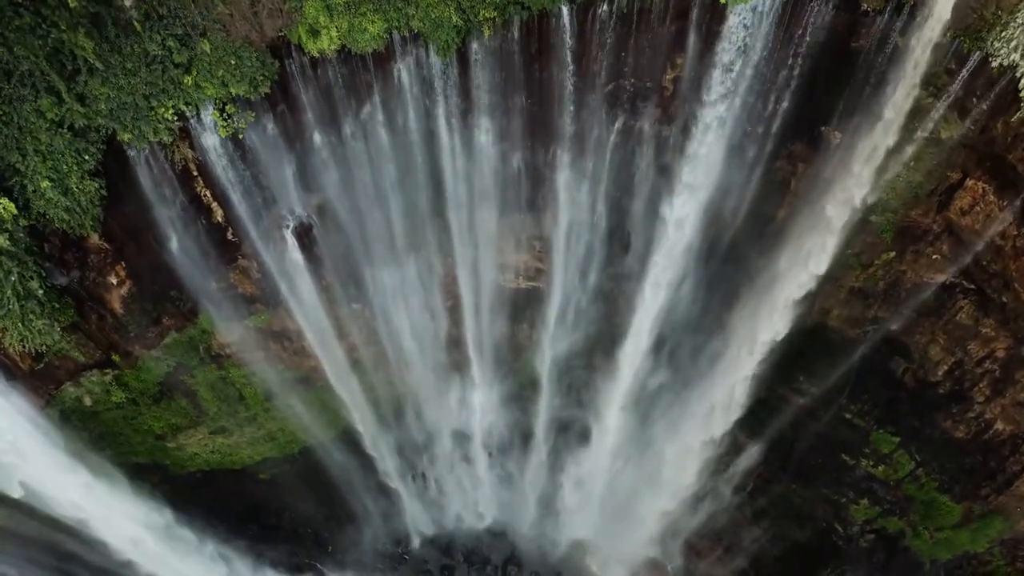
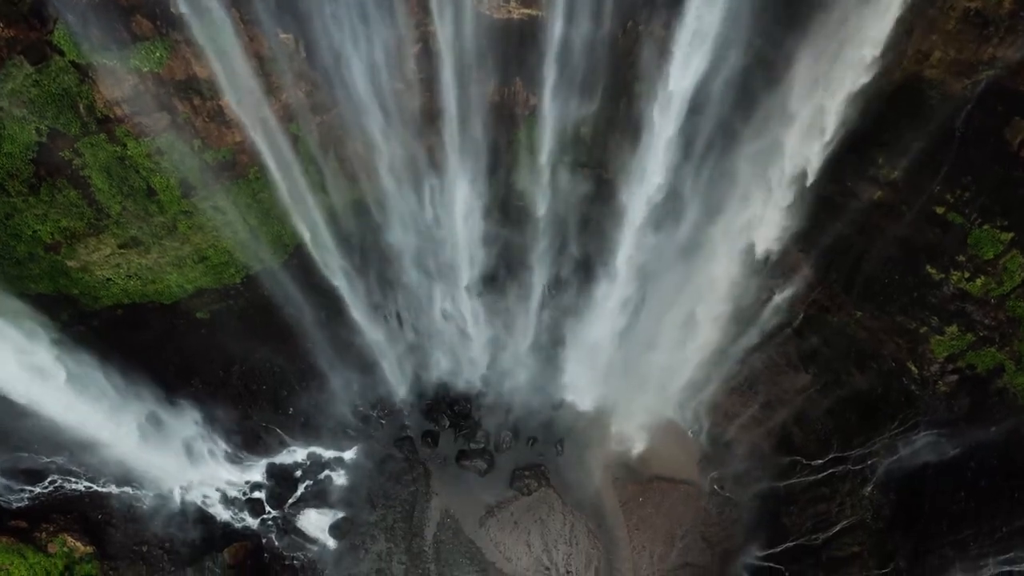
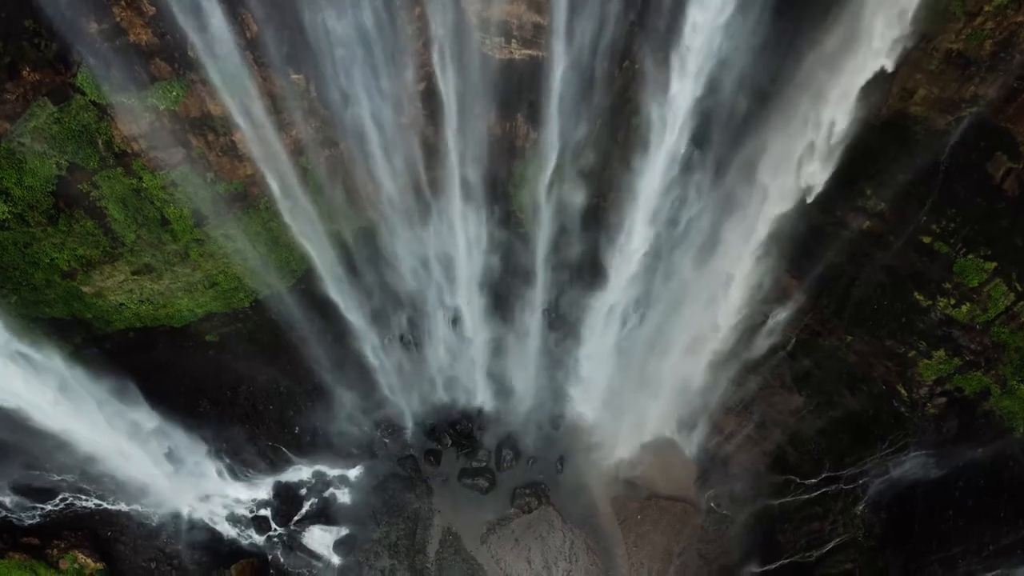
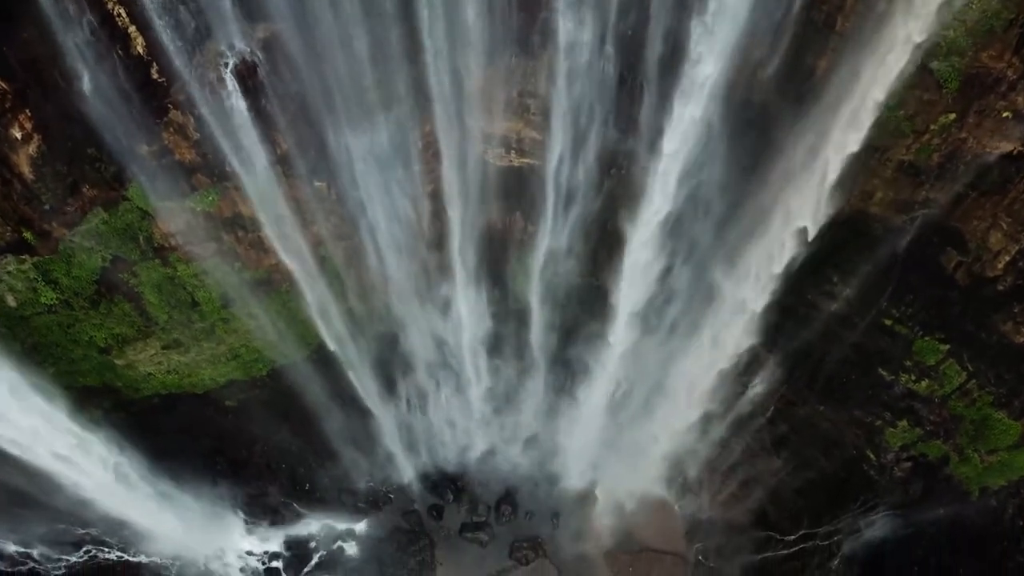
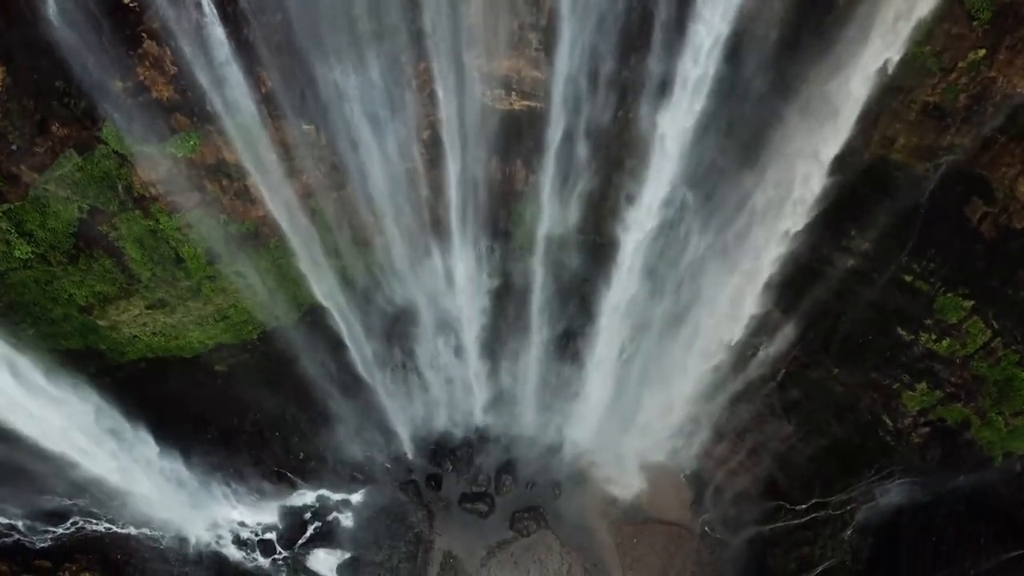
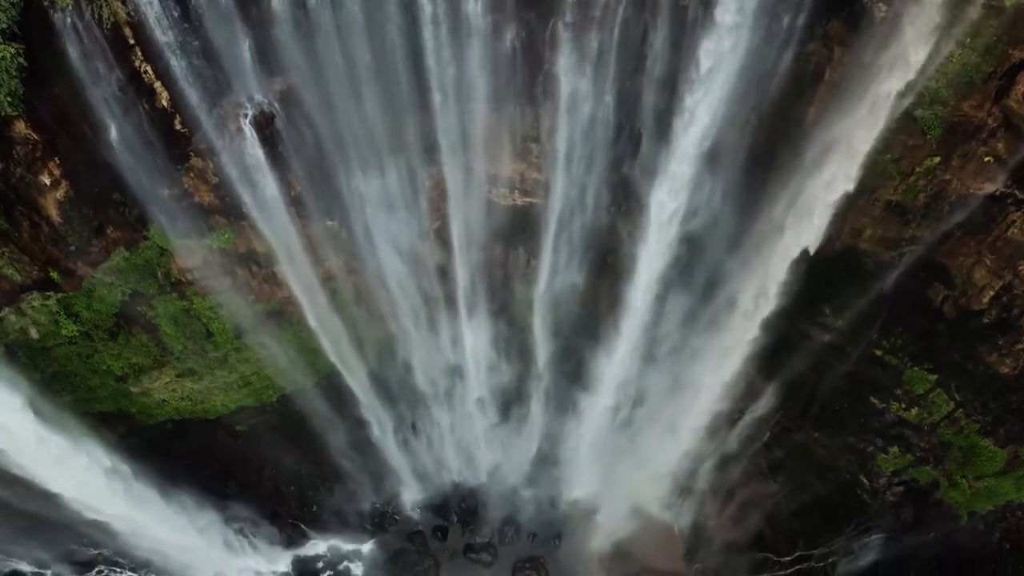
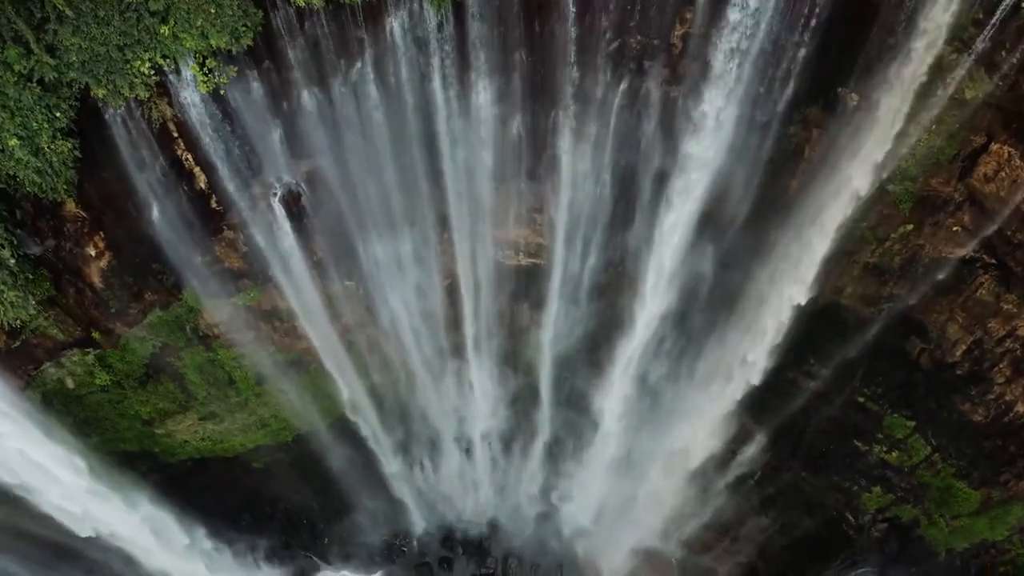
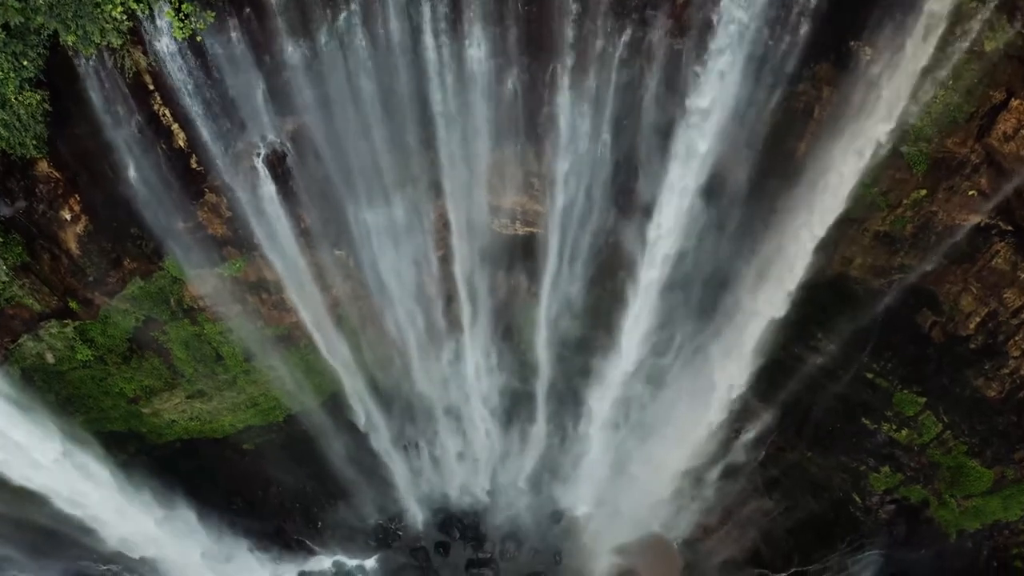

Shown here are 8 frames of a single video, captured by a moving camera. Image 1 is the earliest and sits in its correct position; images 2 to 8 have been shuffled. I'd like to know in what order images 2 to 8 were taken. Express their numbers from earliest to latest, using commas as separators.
7, 8, 6, 4, 5, 3, 2
